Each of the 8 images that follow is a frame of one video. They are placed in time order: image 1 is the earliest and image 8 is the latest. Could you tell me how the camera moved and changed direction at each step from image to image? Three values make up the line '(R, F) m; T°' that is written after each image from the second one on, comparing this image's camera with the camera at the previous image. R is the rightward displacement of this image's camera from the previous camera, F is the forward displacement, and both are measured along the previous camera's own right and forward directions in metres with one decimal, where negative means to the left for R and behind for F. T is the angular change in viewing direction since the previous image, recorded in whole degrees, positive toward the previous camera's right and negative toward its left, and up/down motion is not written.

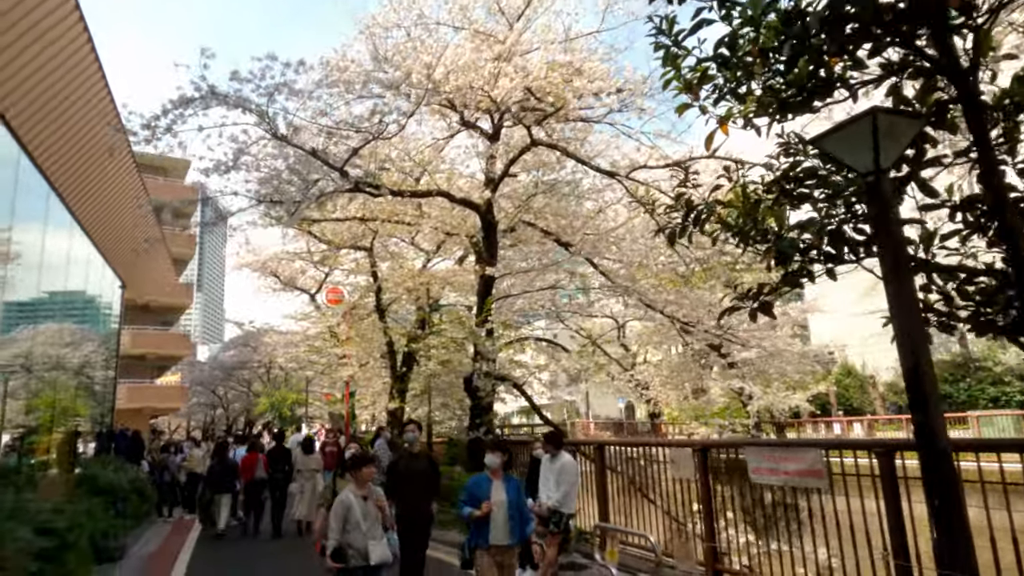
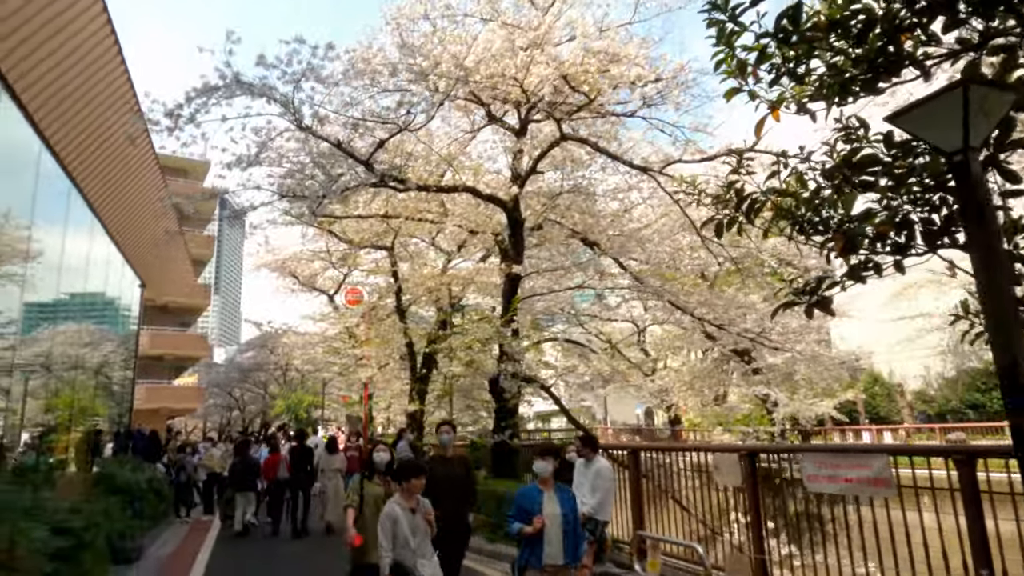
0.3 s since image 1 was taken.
(-0.2, +0.3) m; -1°
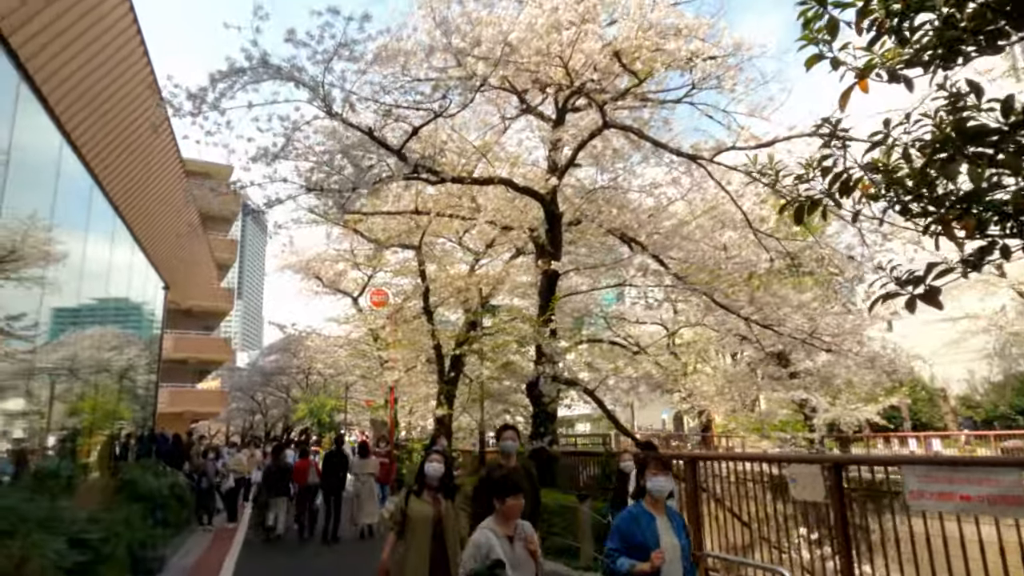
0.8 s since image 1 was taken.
(-0.2, +0.5) m; -2°
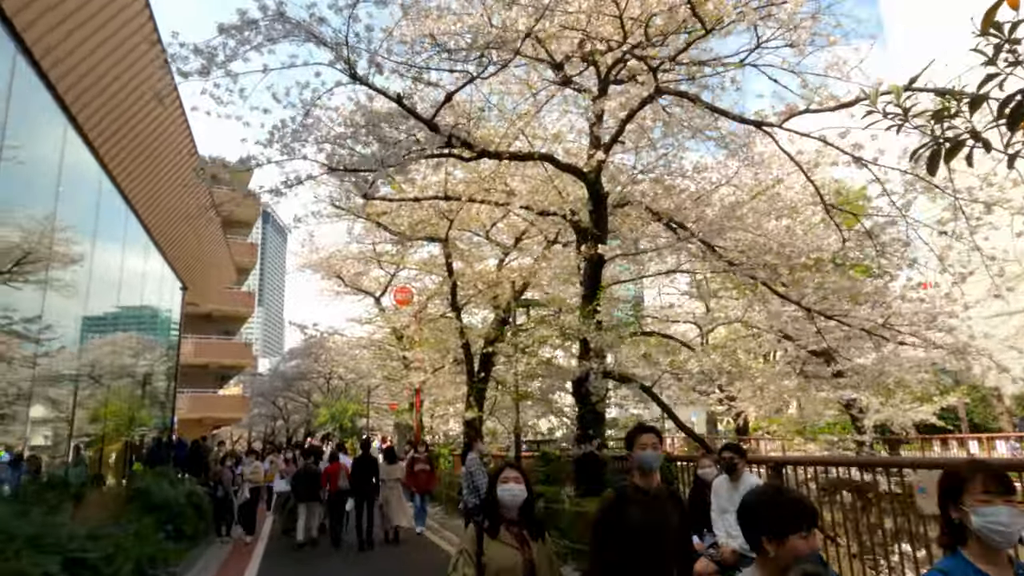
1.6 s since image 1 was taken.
(-0.3, +0.8) m; -2°
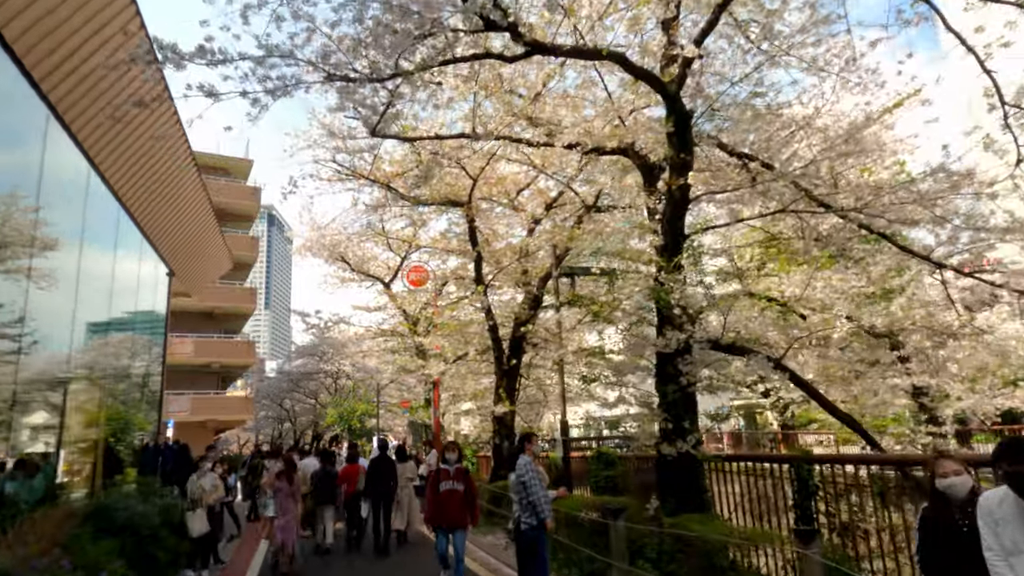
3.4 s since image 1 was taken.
(-0.5, +2.0) m; -1°
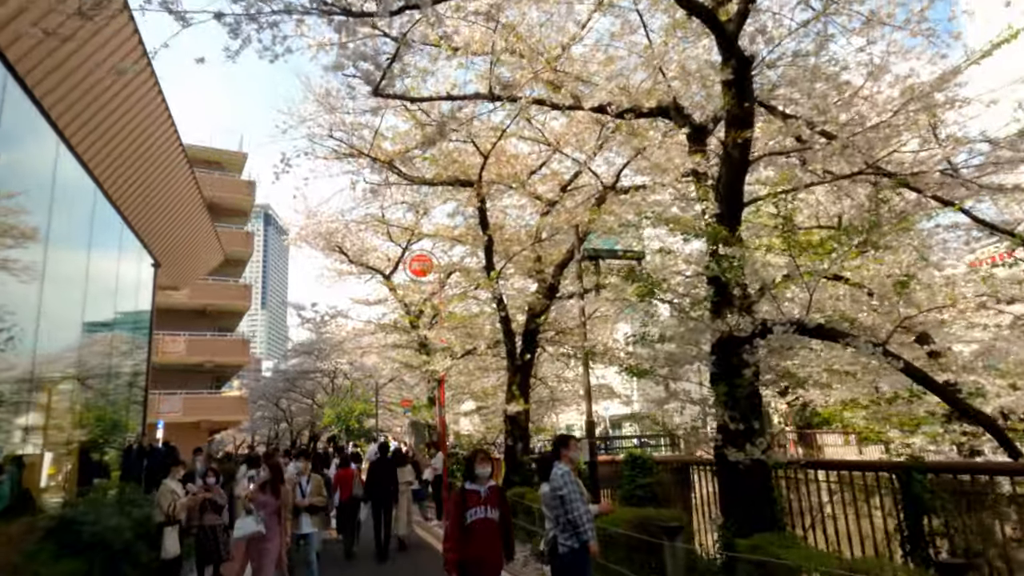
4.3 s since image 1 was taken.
(-0.3, +0.9) m; 0°
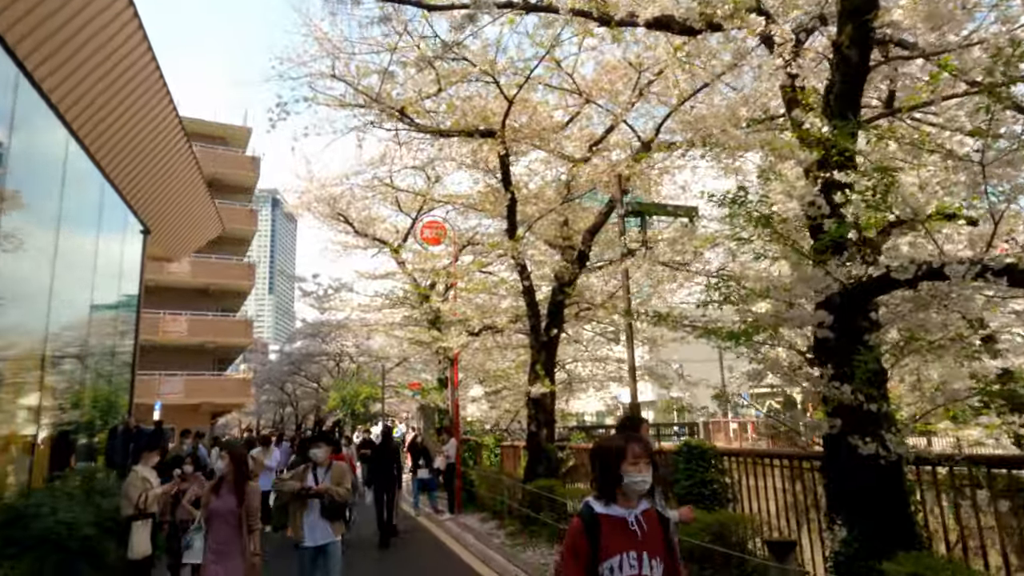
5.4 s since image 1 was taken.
(-0.2, +1.2) m; -1°
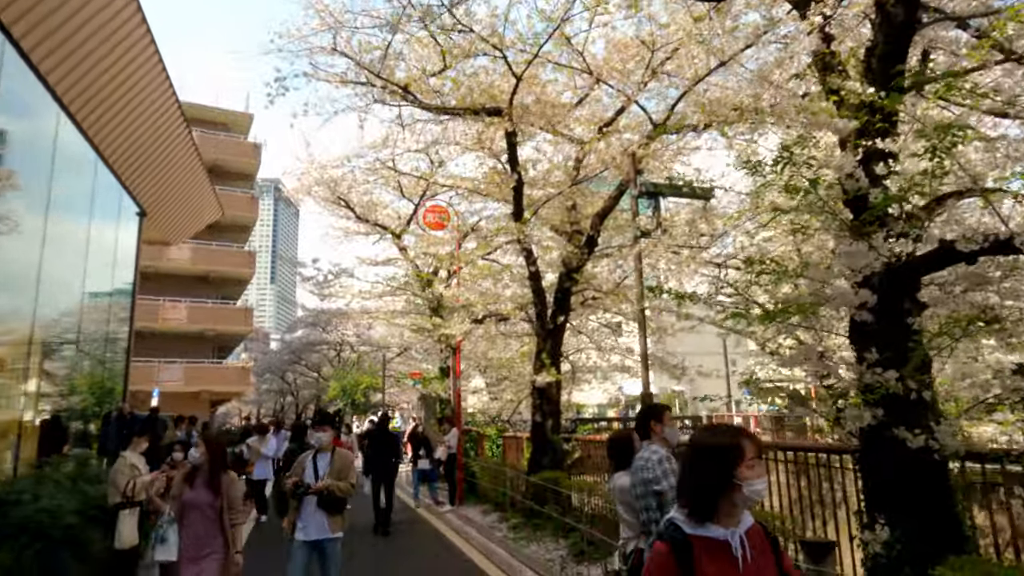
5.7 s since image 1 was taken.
(-0.1, +0.3) m; 0°
